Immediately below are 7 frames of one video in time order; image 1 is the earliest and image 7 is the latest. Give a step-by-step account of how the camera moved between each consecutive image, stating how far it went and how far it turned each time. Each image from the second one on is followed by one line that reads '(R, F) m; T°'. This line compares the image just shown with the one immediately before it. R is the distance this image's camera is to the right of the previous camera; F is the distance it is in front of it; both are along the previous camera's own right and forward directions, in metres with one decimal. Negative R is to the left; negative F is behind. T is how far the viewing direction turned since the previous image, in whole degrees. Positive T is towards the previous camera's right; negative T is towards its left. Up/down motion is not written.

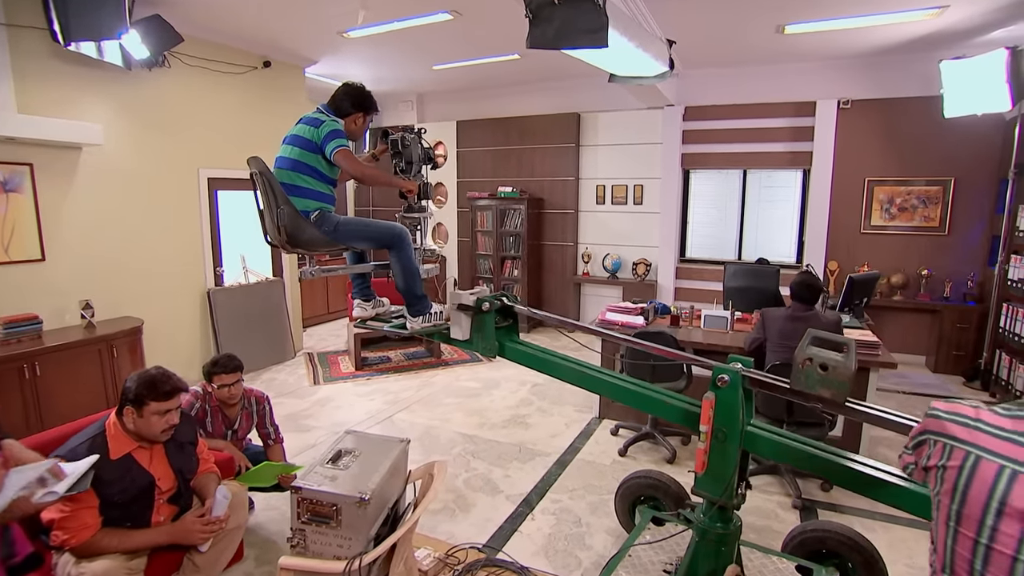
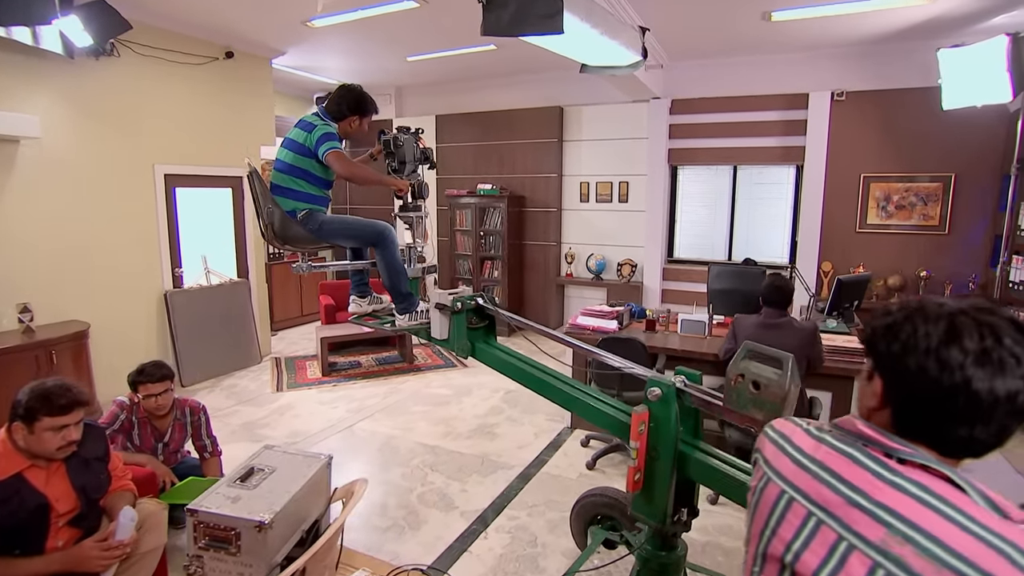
(+0.3, +0.3) m; -1°
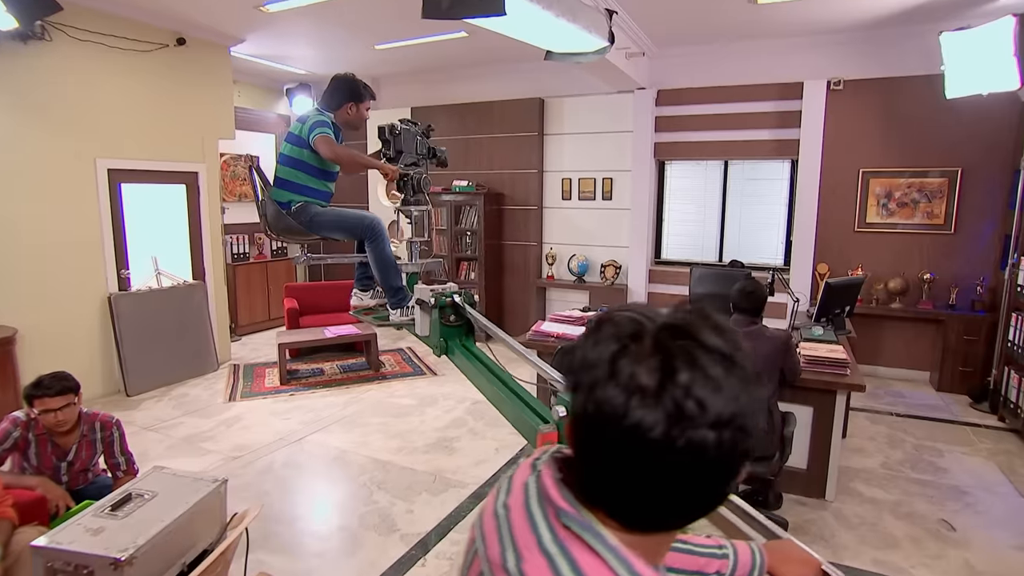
(+0.4, +0.4) m; -1°
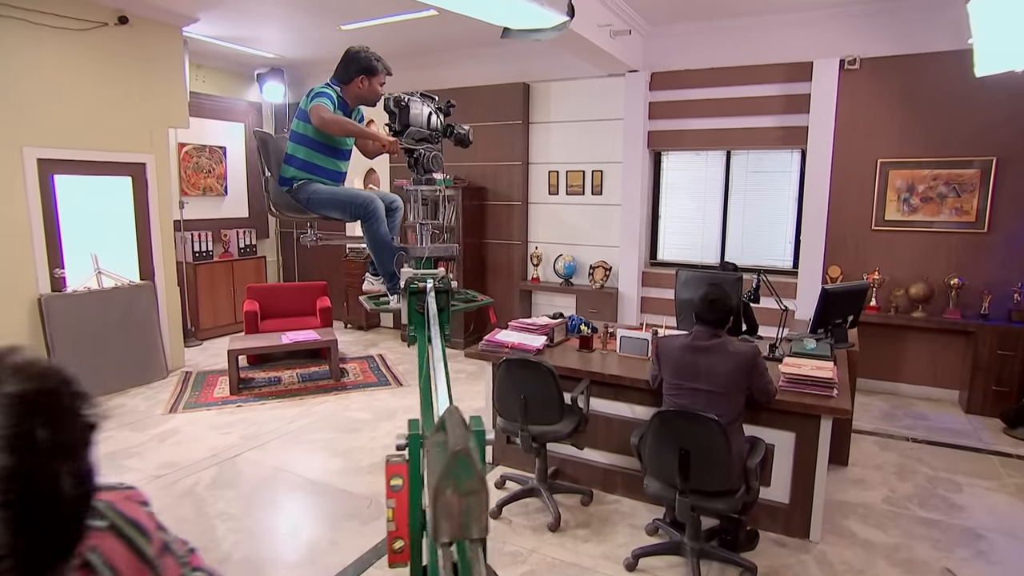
(+0.5, +0.5) m; -3°
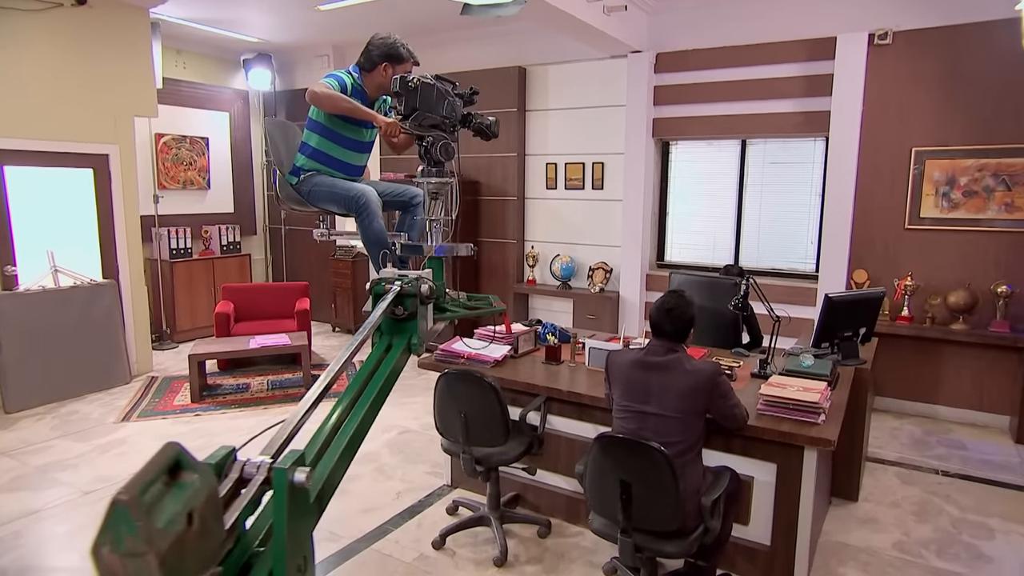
(+0.4, +0.5) m; -3°
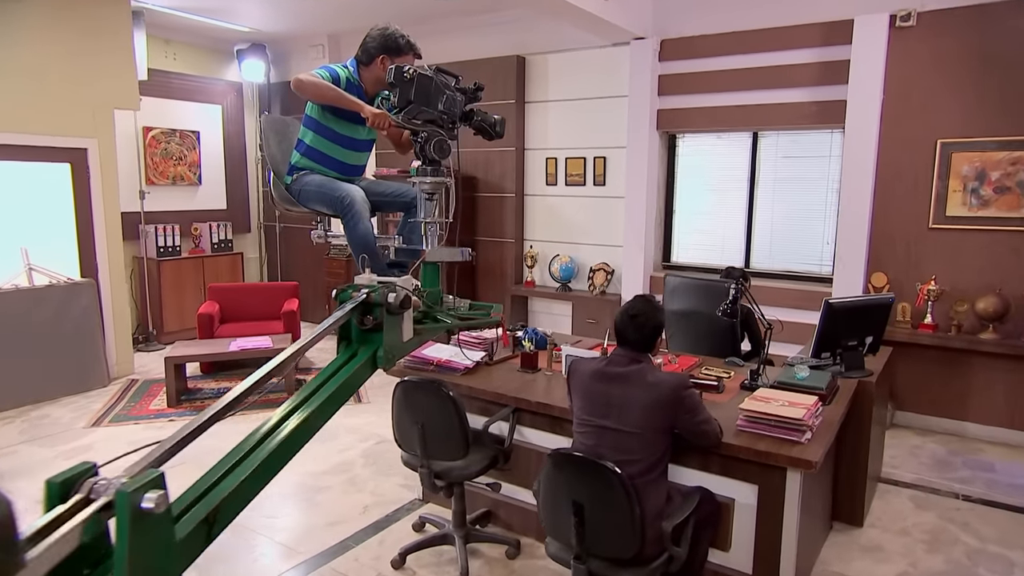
(+0.2, +0.3) m; -2°
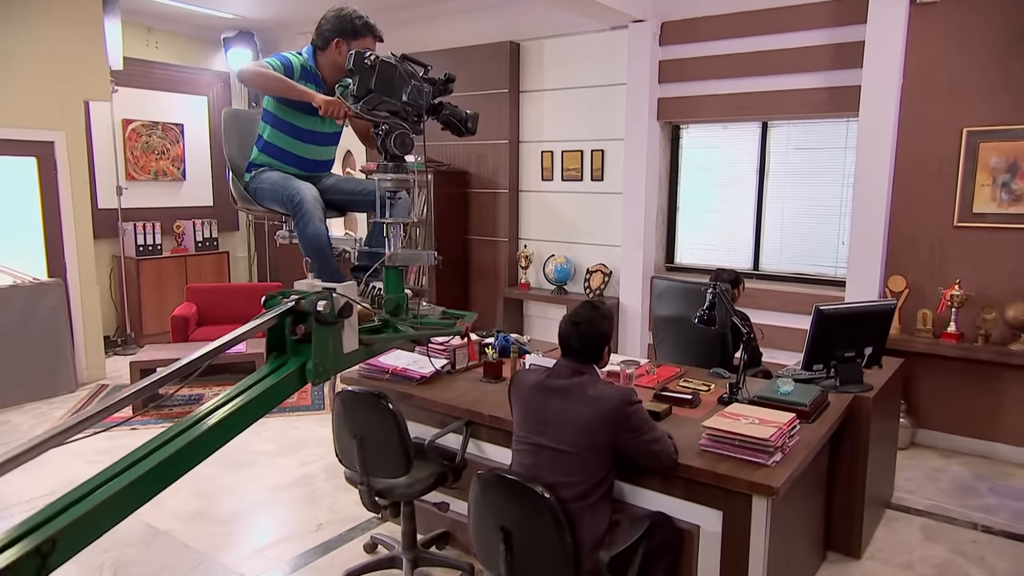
(+0.2, +0.3) m; -2°
